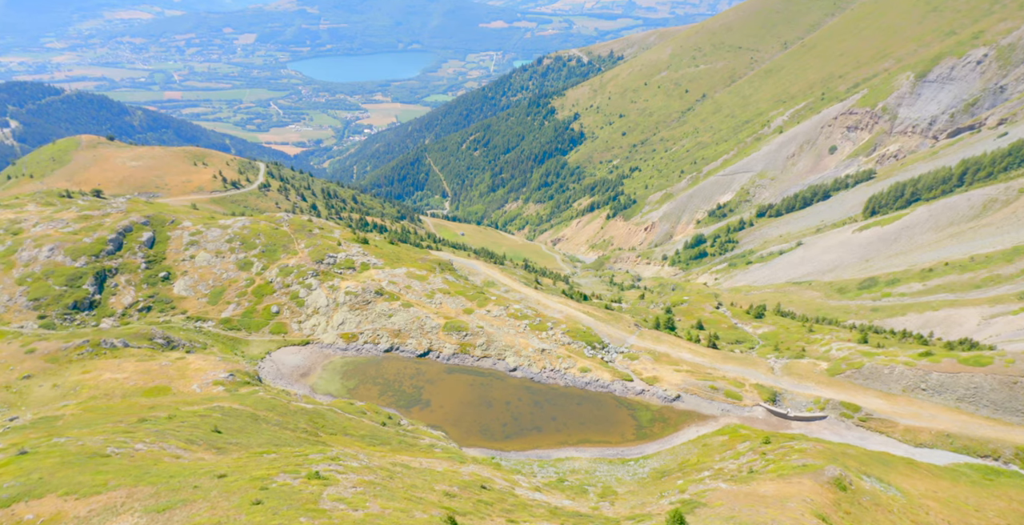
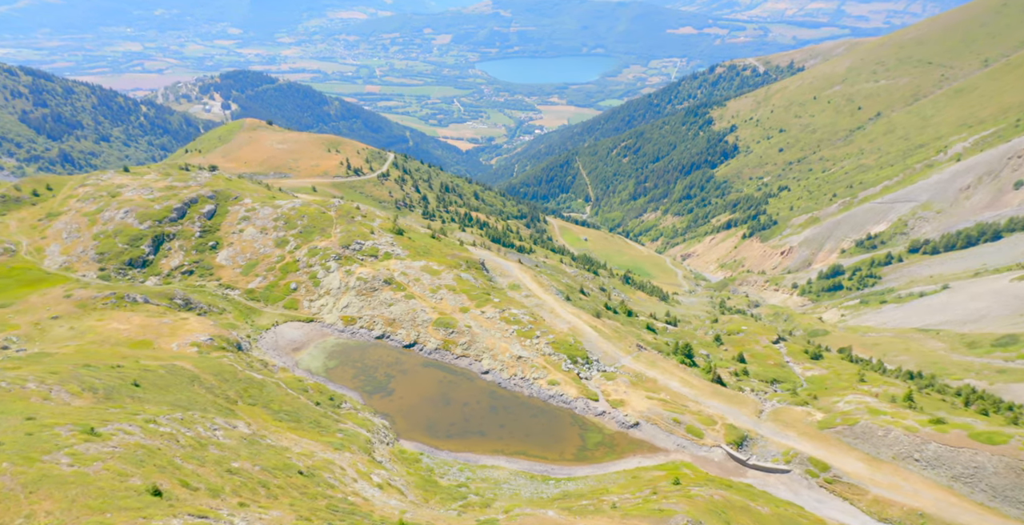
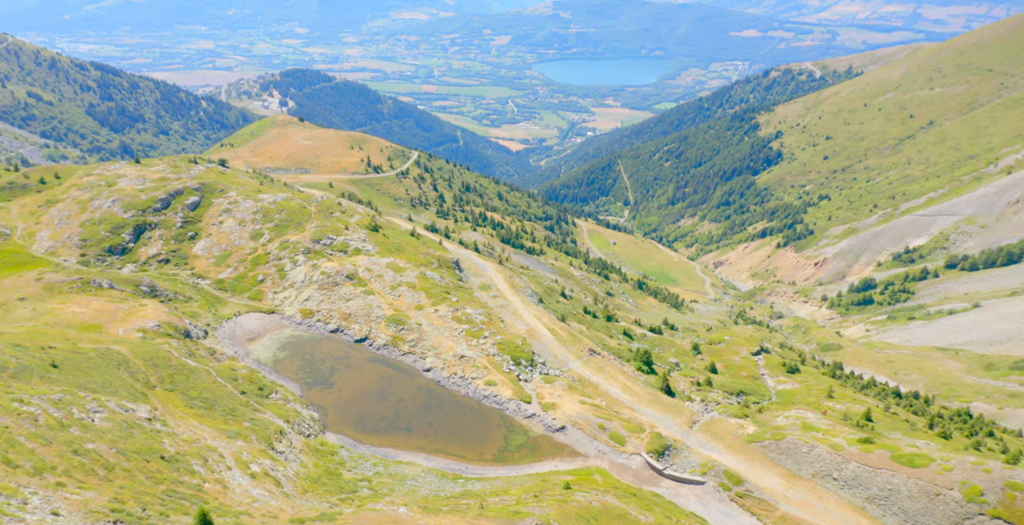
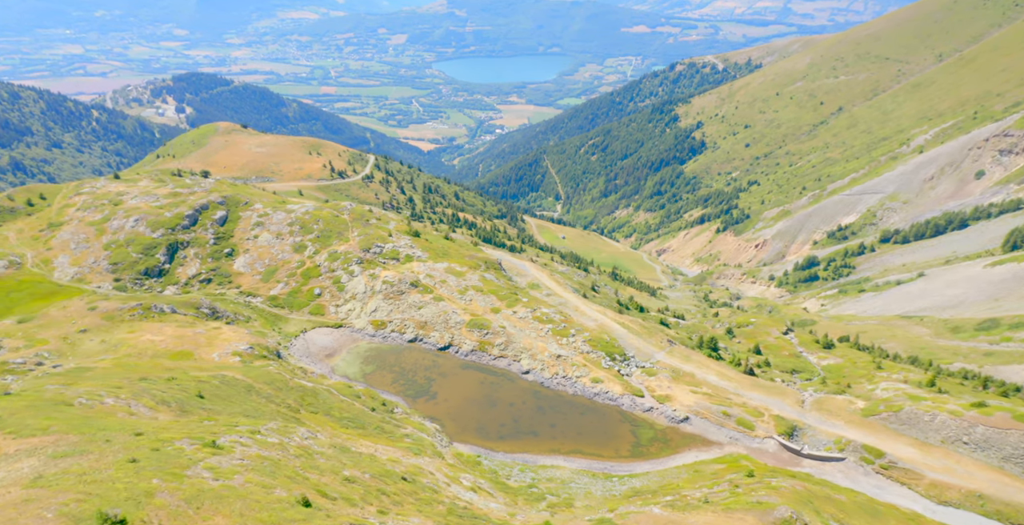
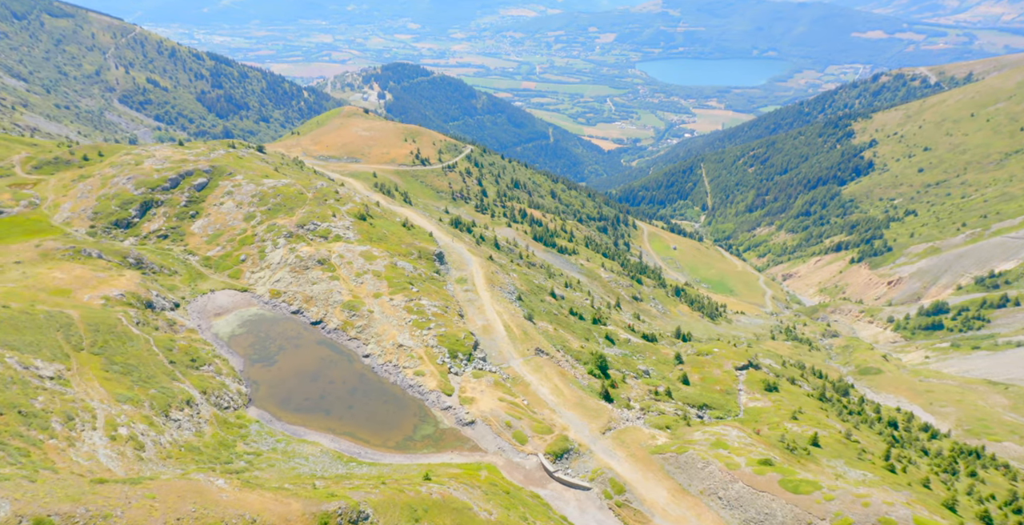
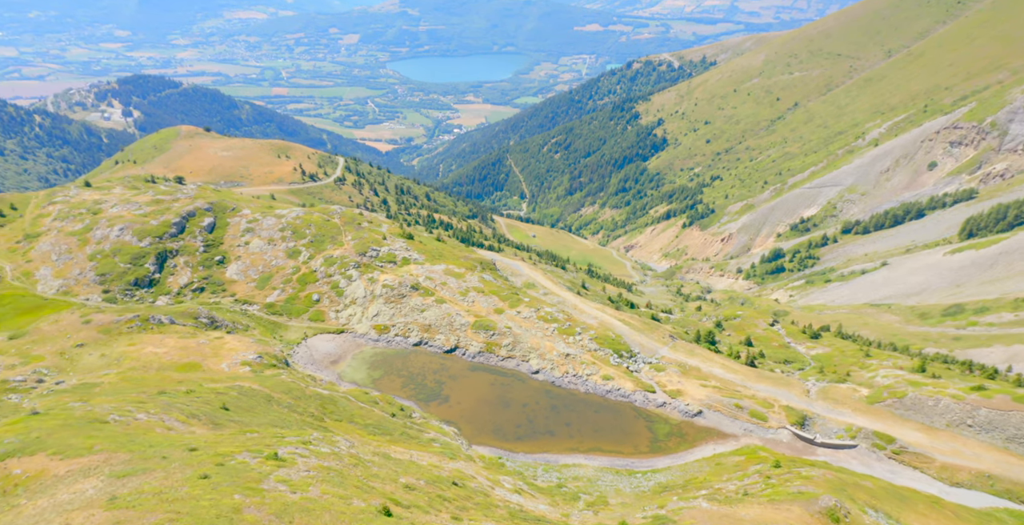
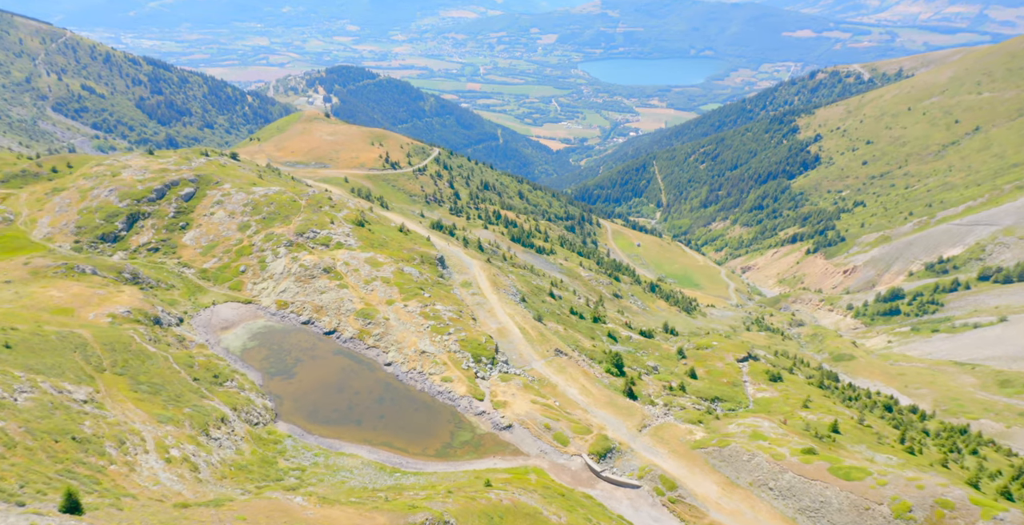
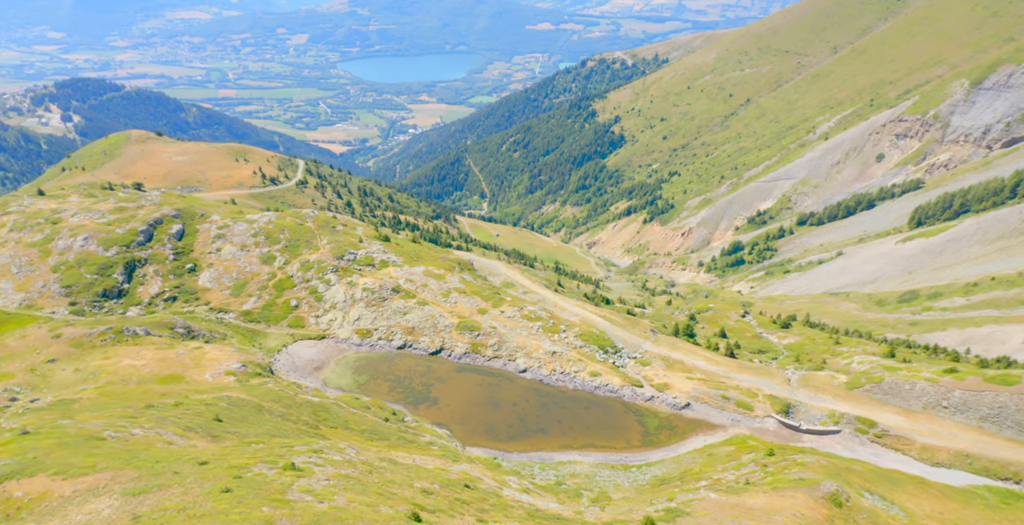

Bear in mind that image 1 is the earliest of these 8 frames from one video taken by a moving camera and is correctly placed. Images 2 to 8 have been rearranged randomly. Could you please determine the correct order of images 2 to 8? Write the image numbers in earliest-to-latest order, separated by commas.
8, 6, 4, 2, 3, 7, 5
